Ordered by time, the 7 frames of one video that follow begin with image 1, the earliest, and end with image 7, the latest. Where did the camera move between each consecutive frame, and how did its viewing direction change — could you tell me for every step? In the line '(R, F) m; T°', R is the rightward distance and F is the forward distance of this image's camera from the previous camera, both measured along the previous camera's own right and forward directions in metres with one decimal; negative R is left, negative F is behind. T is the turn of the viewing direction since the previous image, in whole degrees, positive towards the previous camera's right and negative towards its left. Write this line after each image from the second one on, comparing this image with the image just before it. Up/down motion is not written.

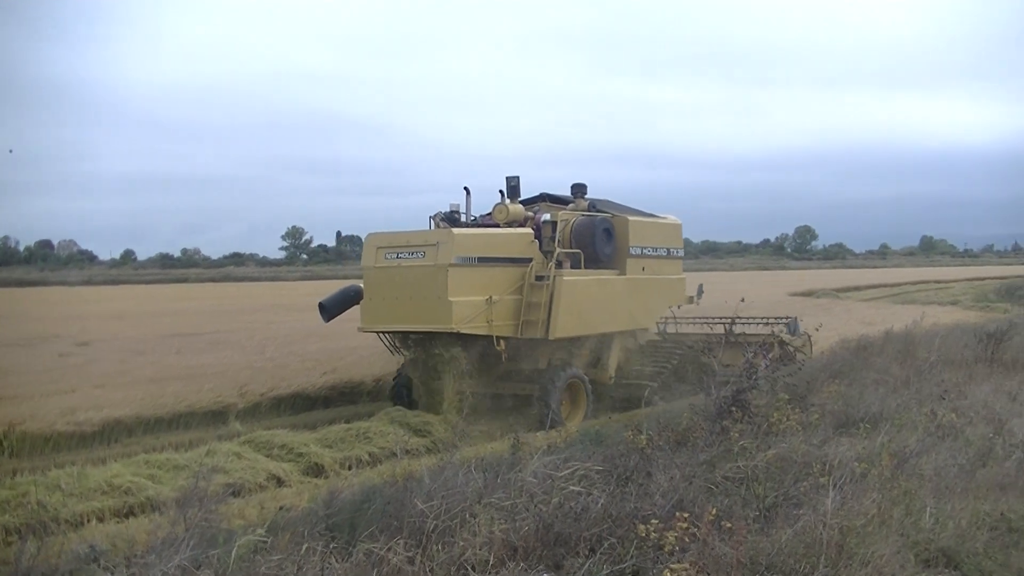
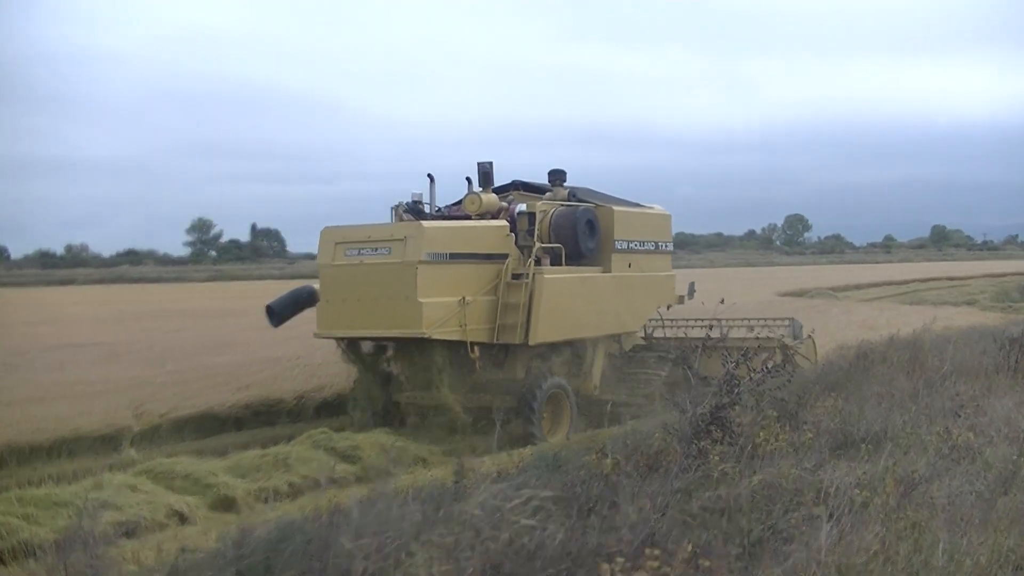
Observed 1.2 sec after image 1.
(+0.5, +1.3) m; -1°
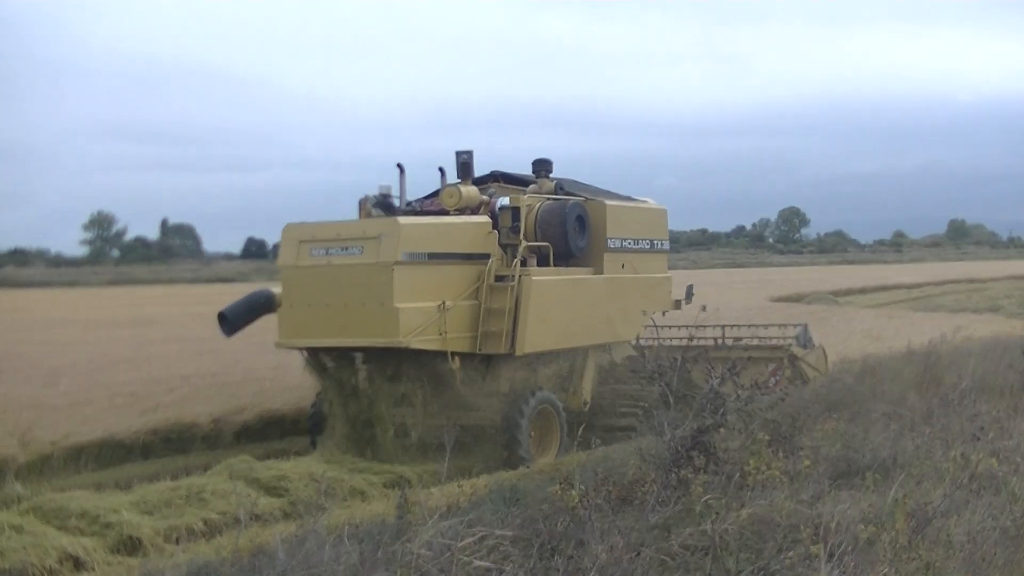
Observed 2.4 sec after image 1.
(+0.3, +1.1) m; 0°
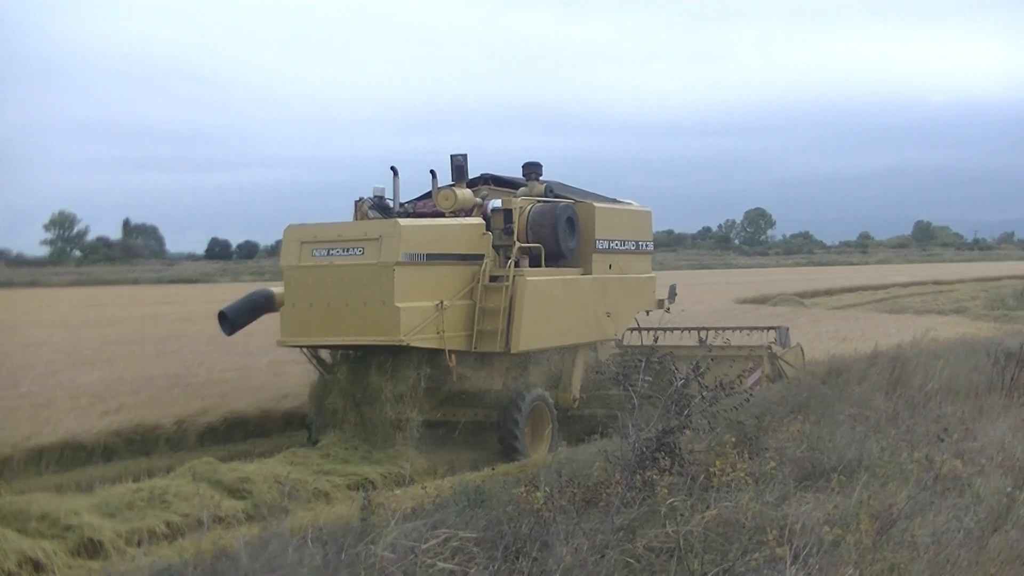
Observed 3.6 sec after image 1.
(+0.2, 0.0) m; 0°
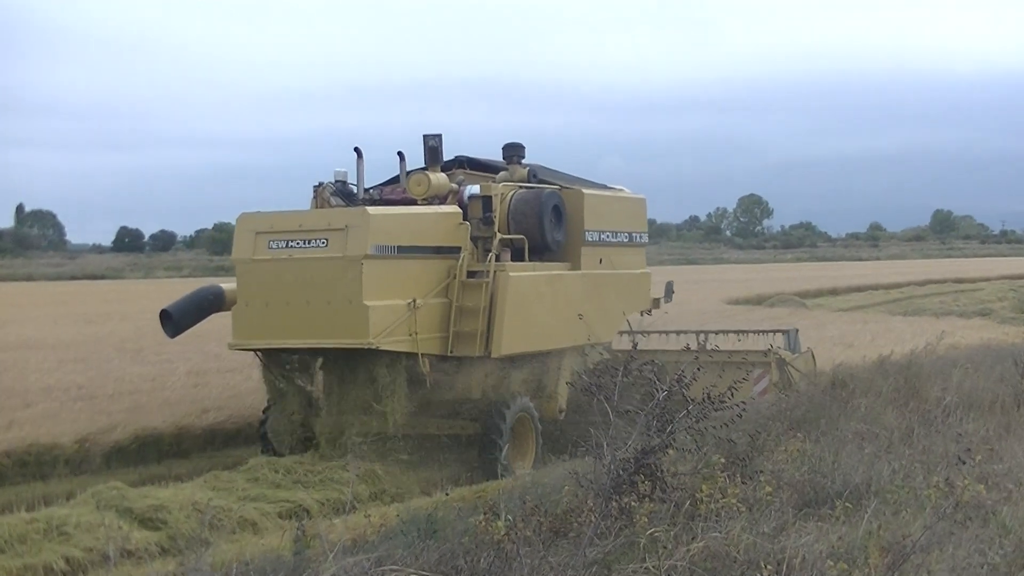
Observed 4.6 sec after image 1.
(+0.2, +0.9) m; 0°
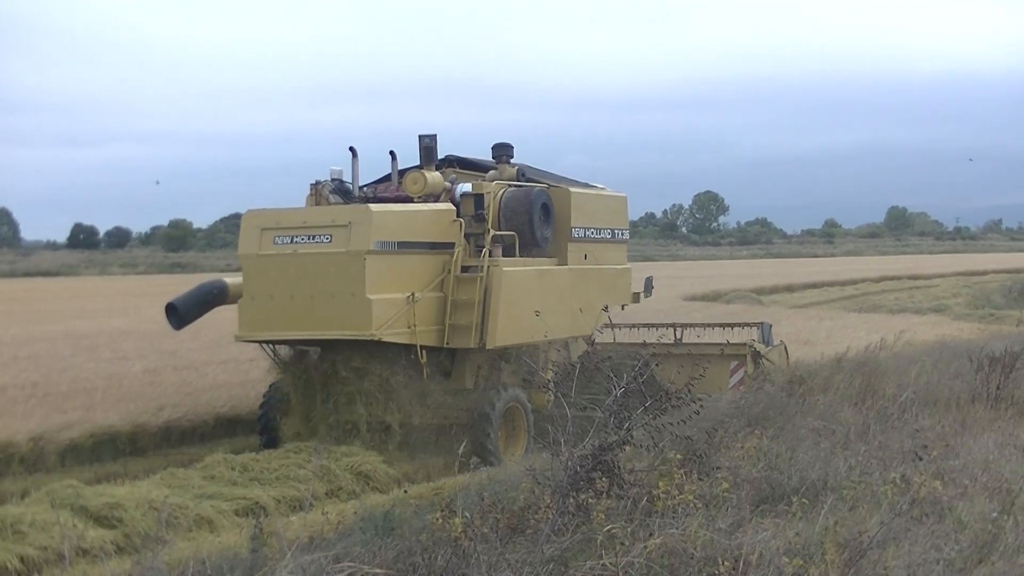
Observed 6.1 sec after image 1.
(+0.2, 0.0) m; 0°
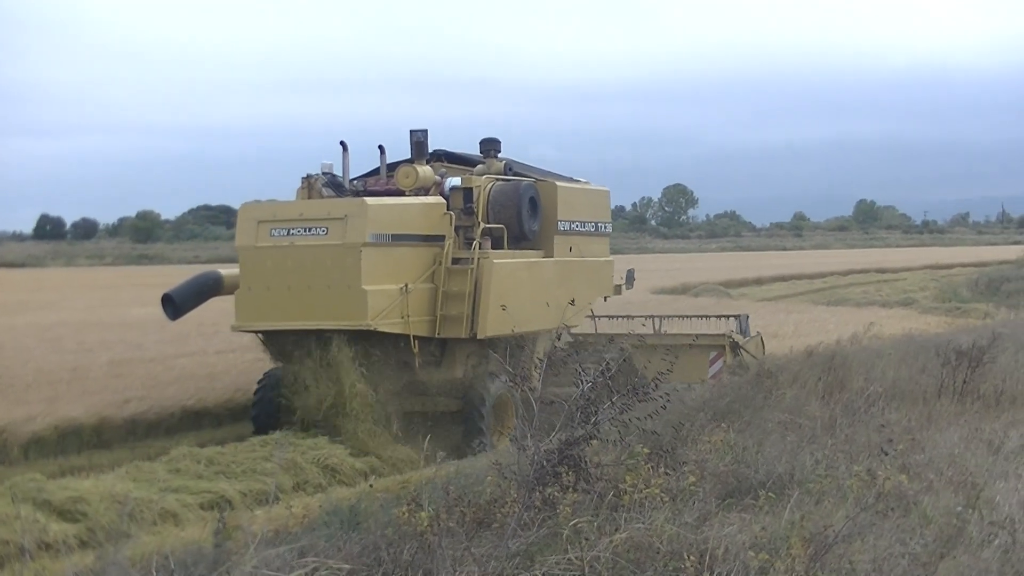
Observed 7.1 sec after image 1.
(+0.1, 0.0) m; 0°
